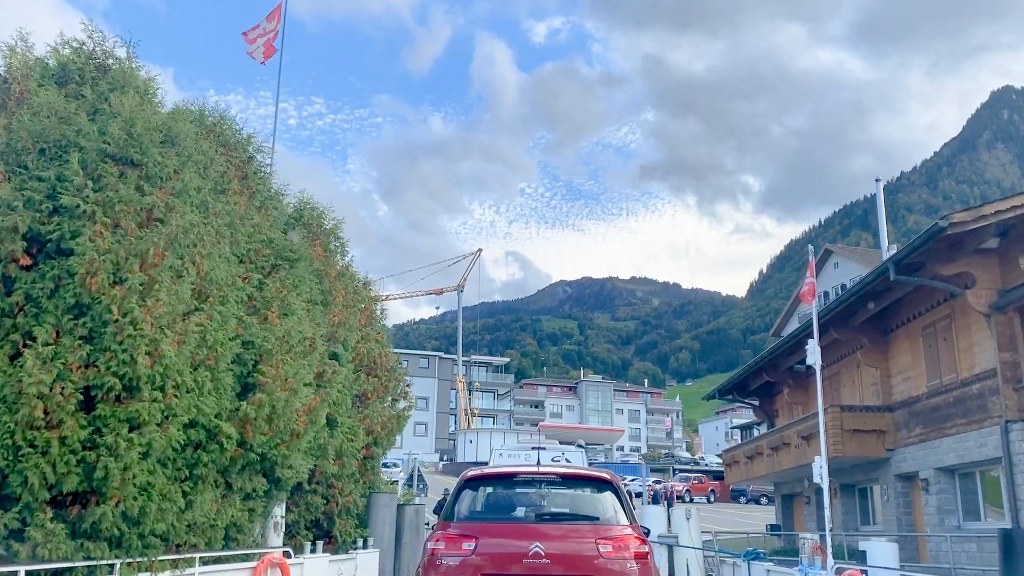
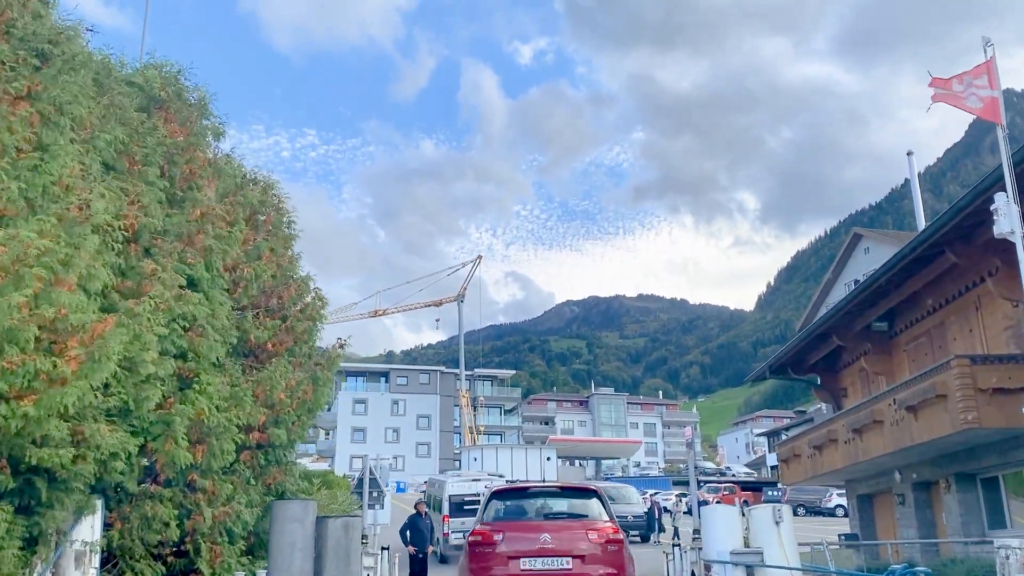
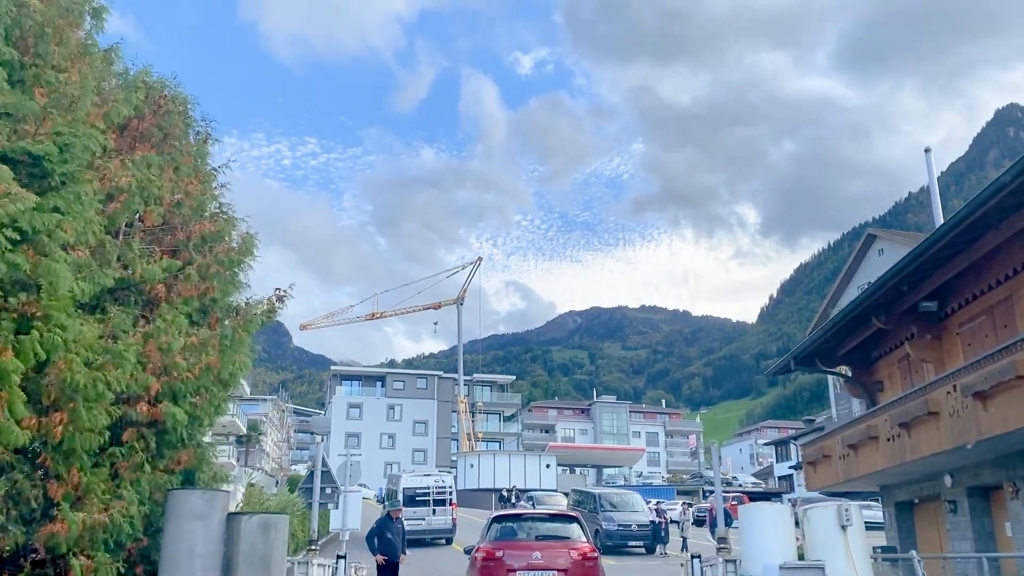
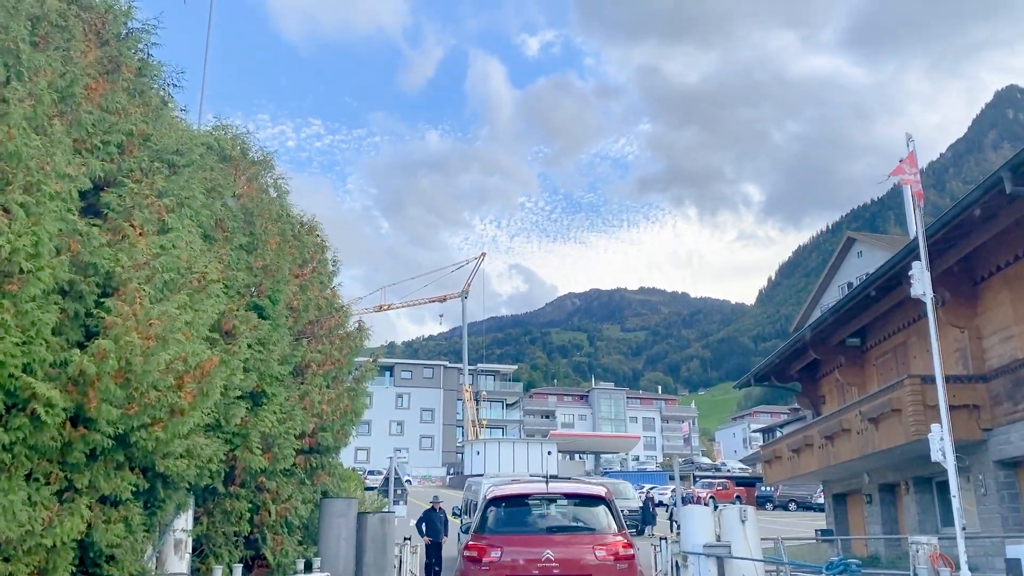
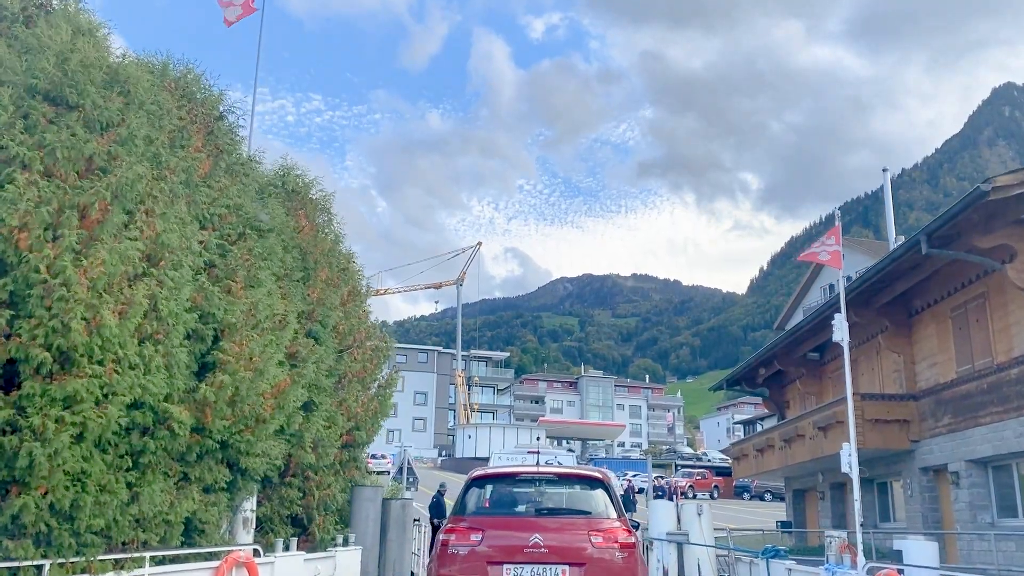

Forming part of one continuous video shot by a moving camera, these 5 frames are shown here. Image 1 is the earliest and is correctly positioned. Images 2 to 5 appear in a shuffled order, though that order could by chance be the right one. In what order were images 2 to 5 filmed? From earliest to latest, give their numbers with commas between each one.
5, 4, 2, 3
